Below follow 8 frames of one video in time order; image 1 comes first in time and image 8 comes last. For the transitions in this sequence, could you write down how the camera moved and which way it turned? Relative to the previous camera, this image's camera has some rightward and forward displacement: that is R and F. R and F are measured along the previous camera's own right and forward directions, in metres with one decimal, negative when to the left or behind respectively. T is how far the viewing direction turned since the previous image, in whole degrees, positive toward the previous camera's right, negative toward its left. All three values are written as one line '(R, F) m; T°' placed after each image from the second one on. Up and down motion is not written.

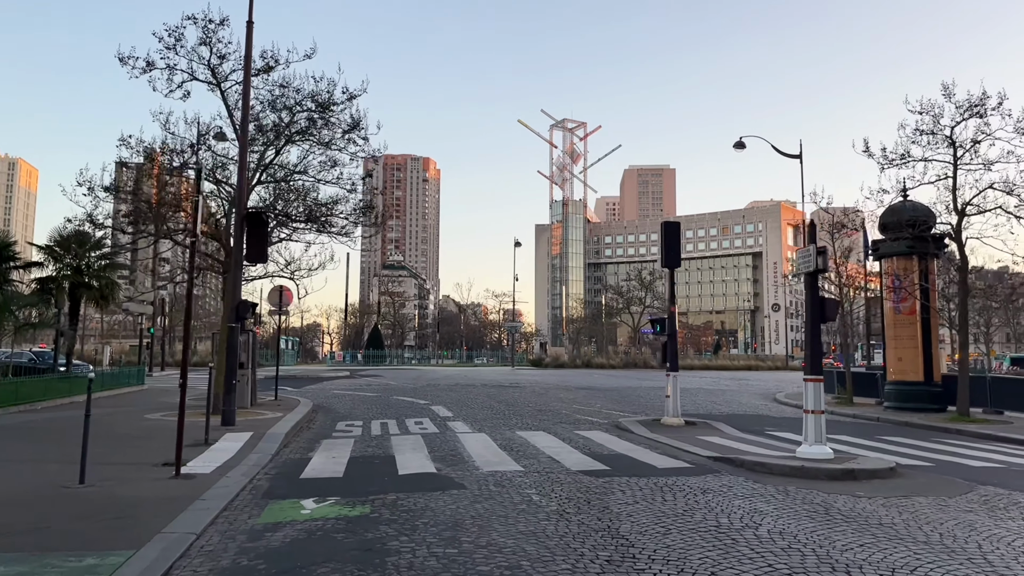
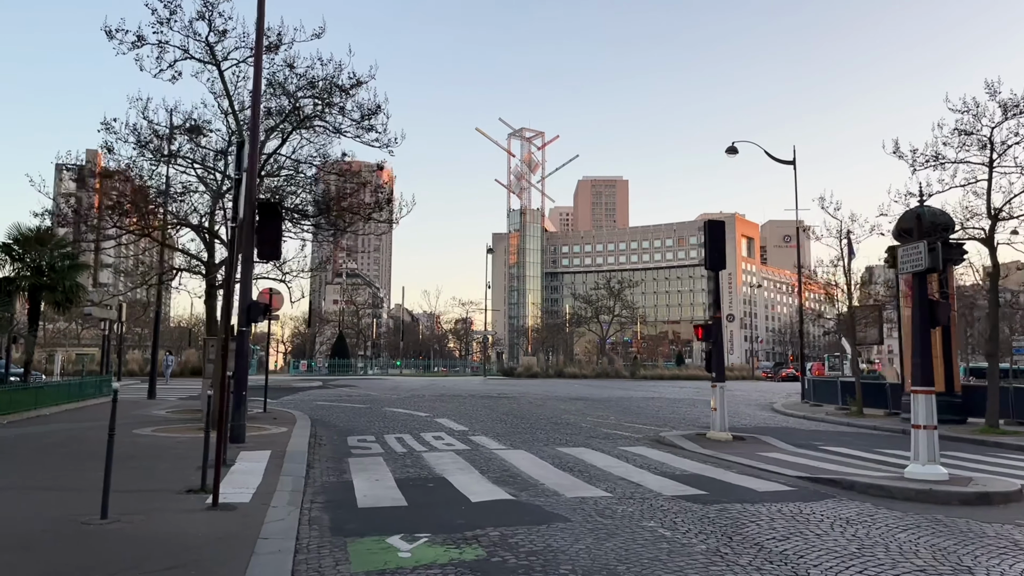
(-1.4, +1.2) m; +4°
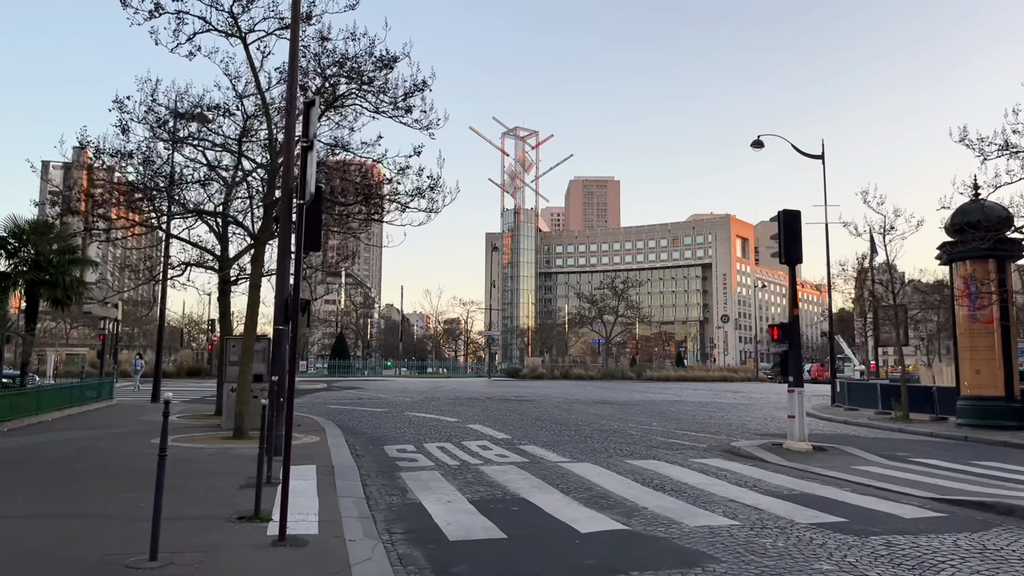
(-1.1, +1.2) m; +1°
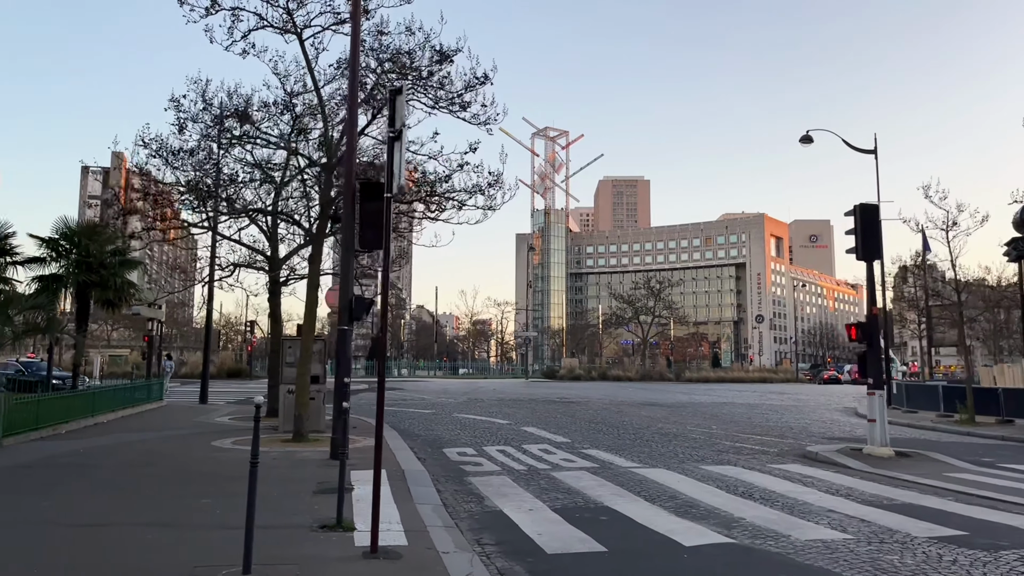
(-0.5, +0.4) m; -2°
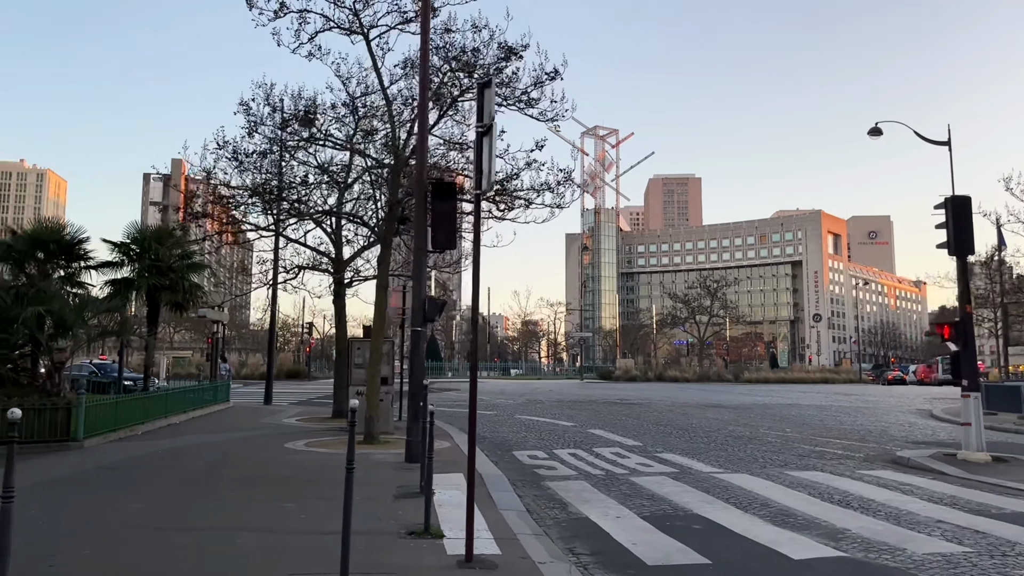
(-0.3, +0.2) m; -4°
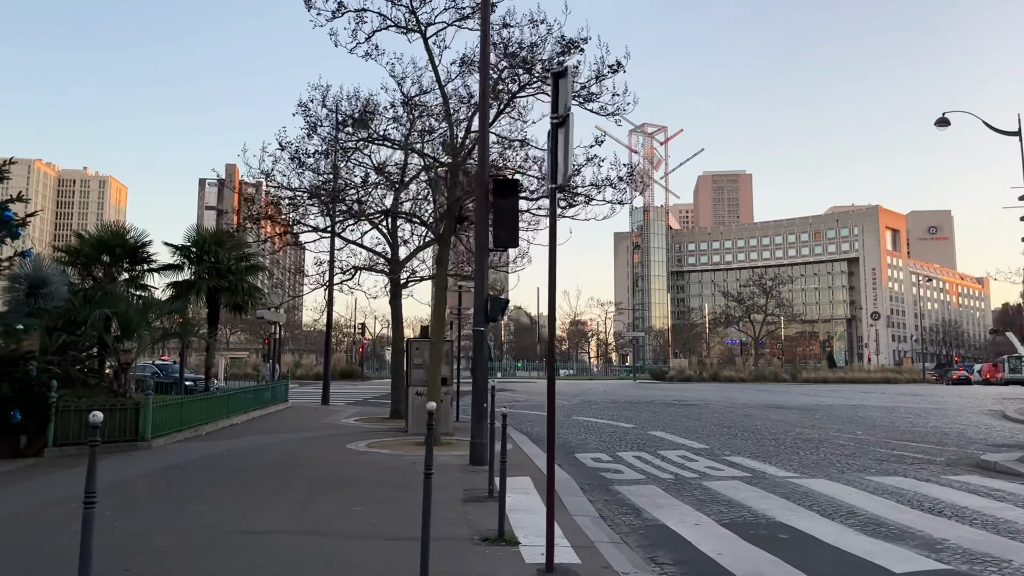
(-0.2, +0.2) m; -3°
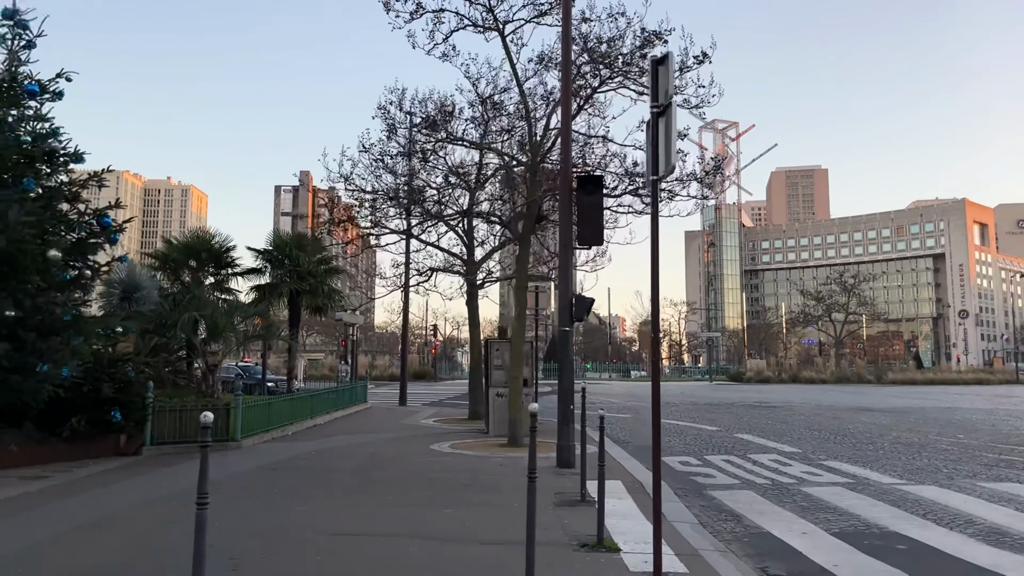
(-0.2, +0.2) m; -5°
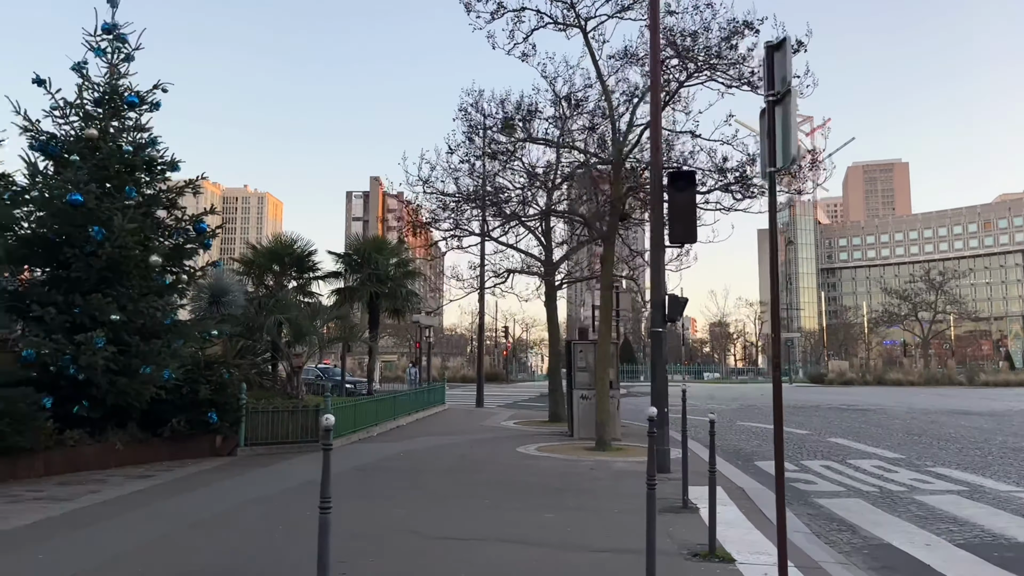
(-0.3, +0.1) m; -5°
